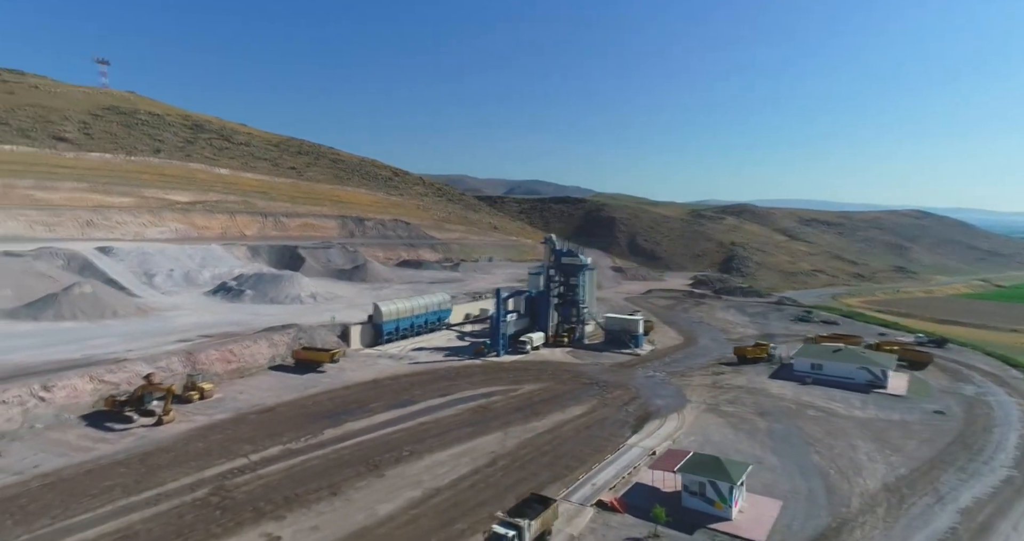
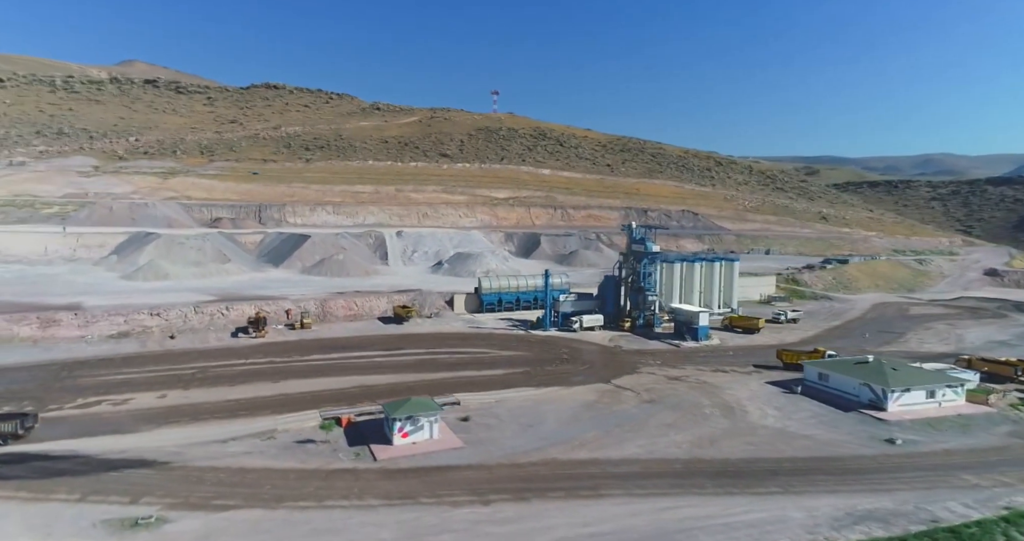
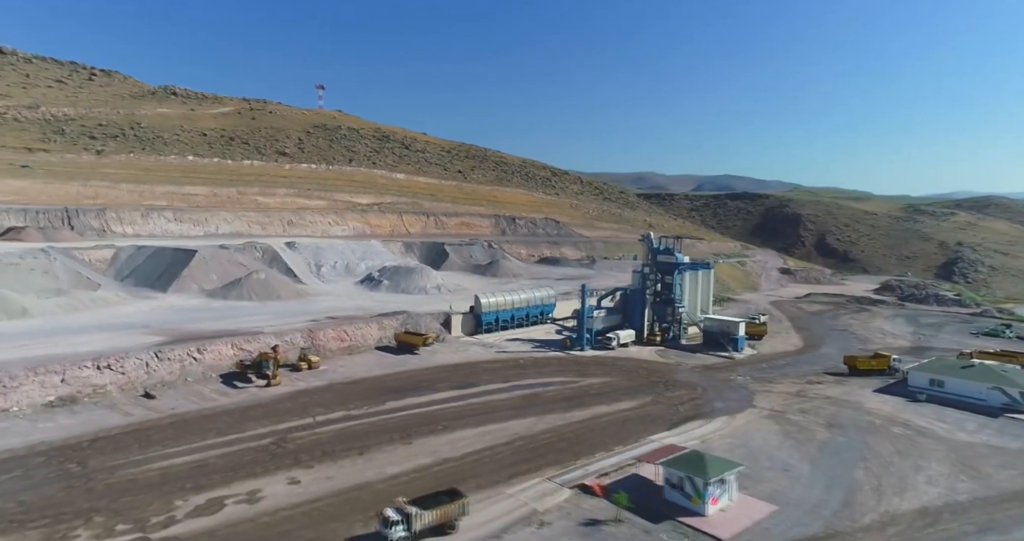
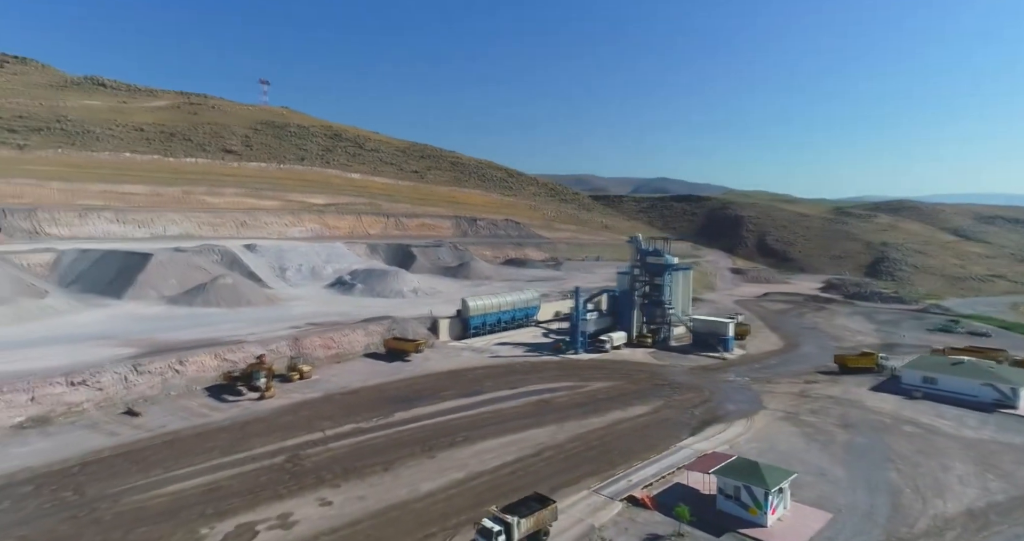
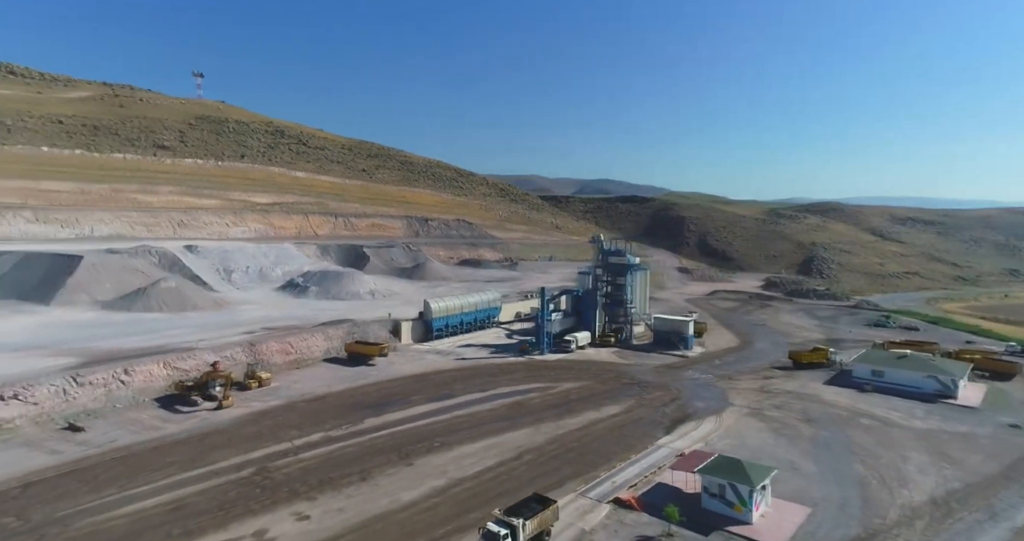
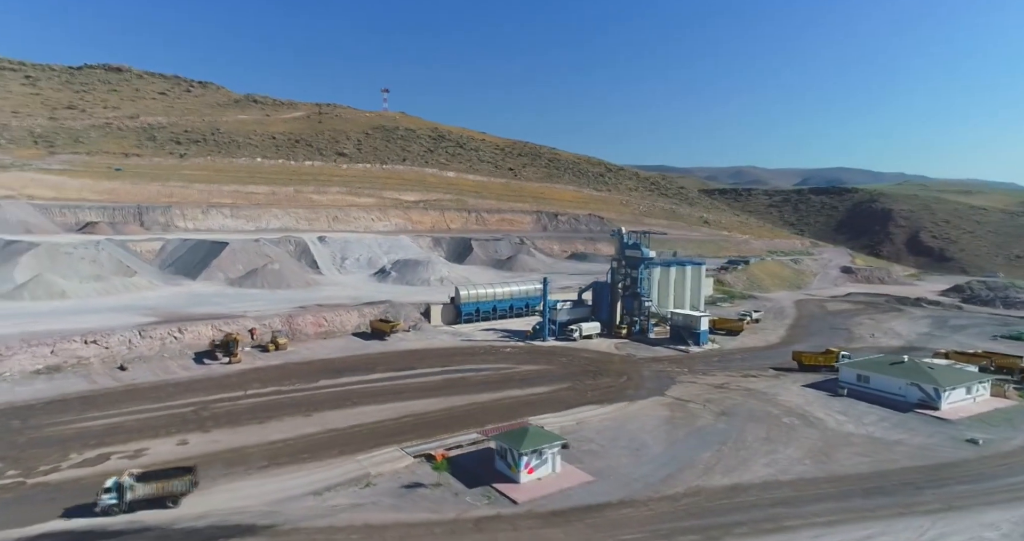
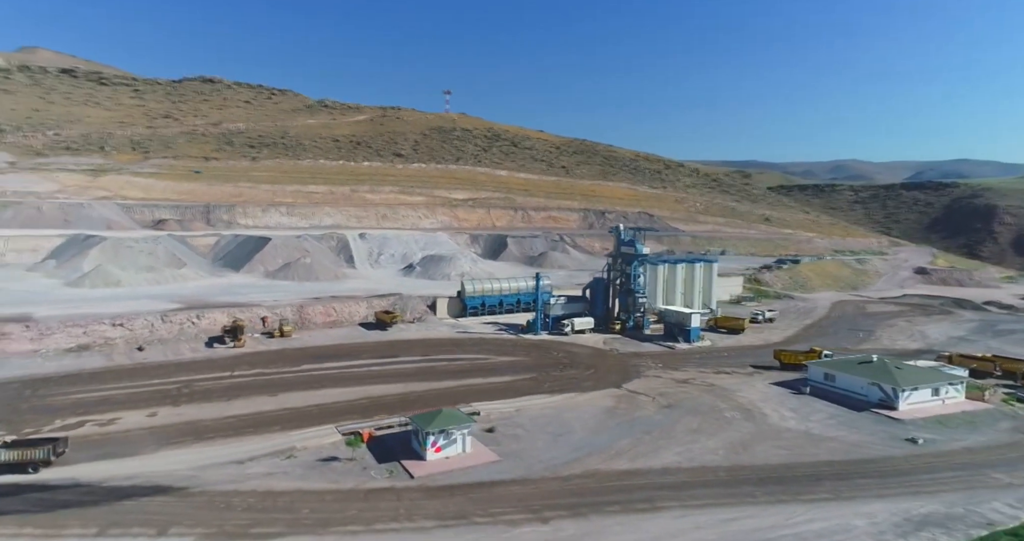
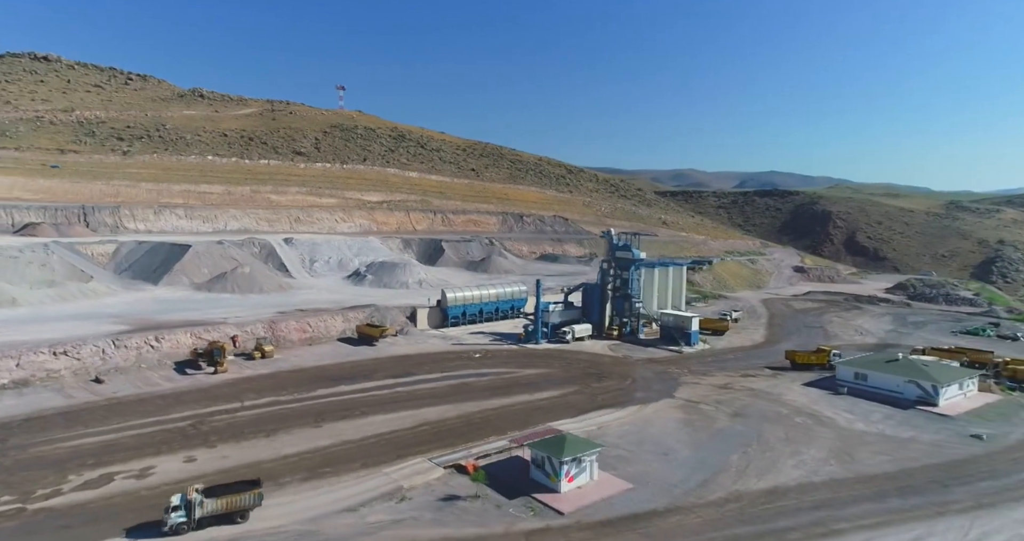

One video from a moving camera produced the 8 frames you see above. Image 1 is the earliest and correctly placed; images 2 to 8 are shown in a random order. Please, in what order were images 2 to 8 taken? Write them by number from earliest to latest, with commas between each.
5, 4, 3, 8, 6, 7, 2
